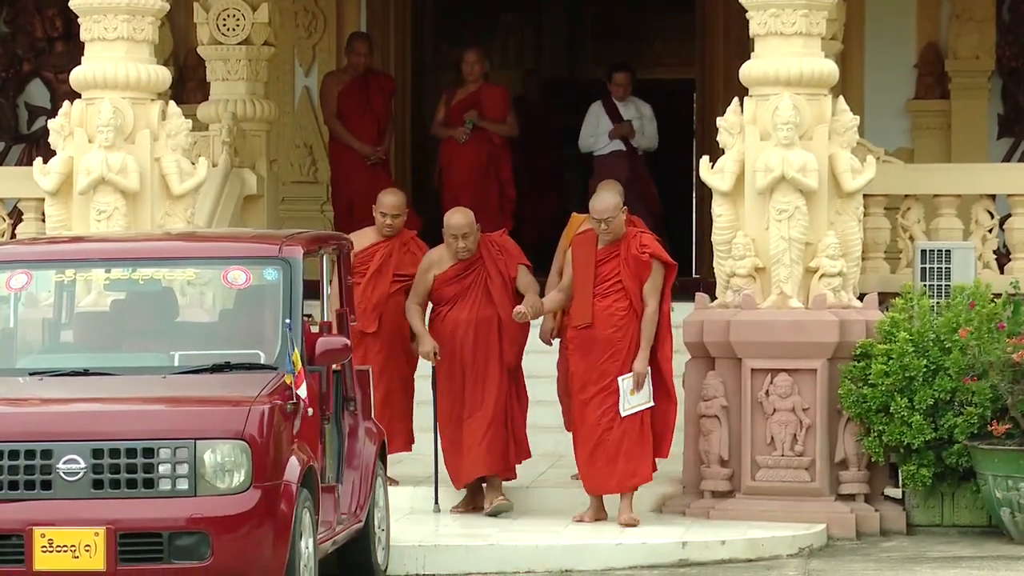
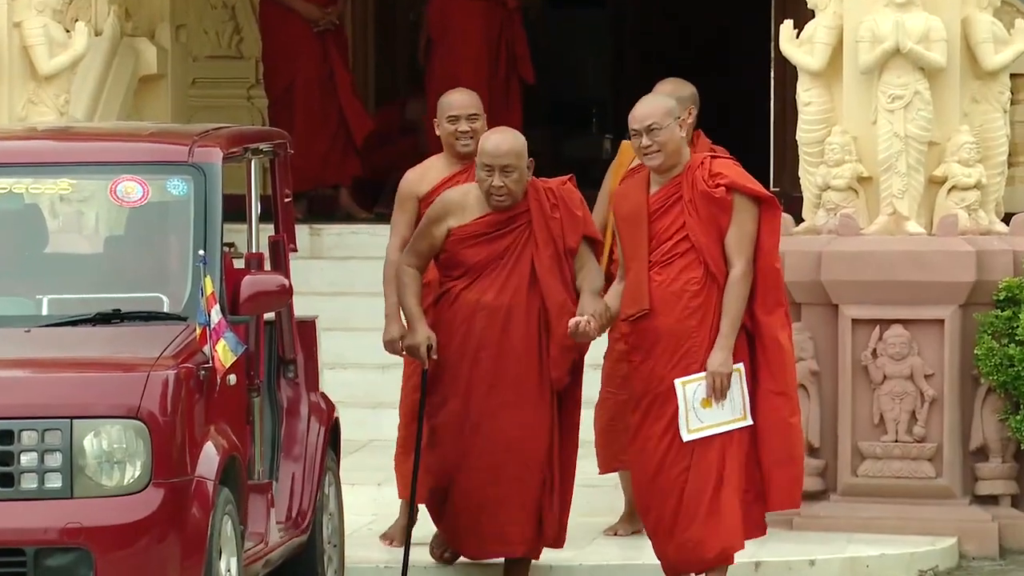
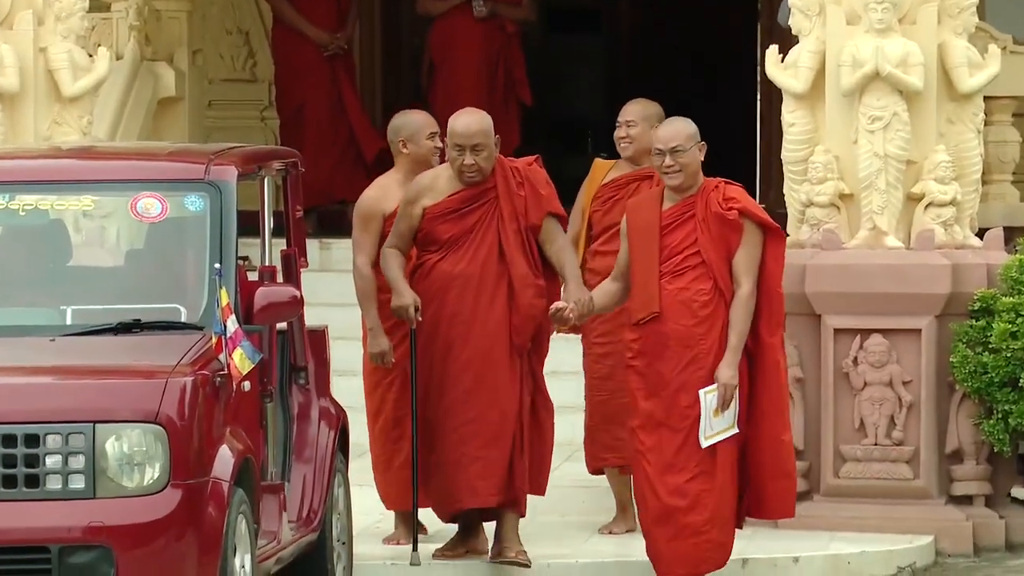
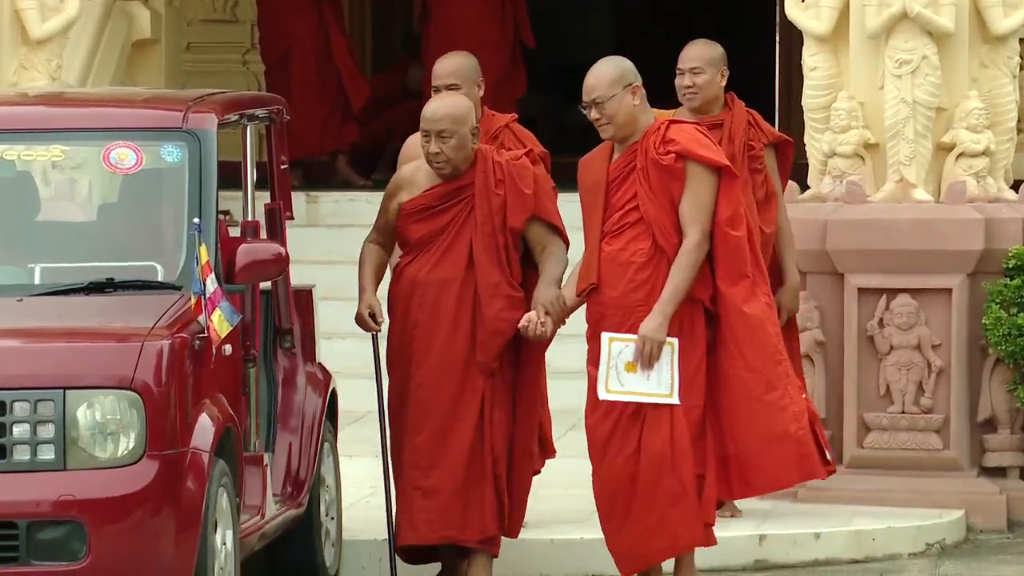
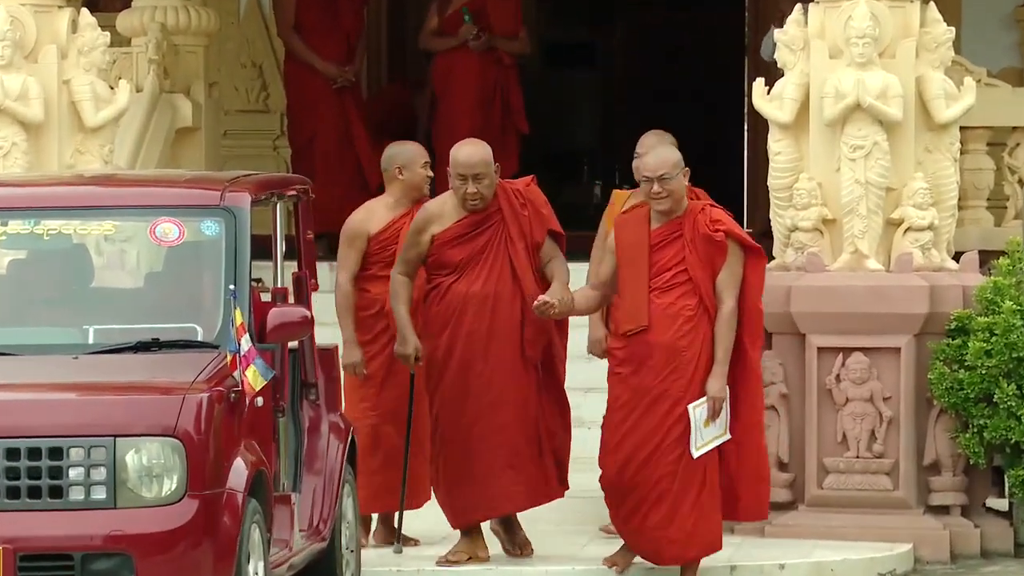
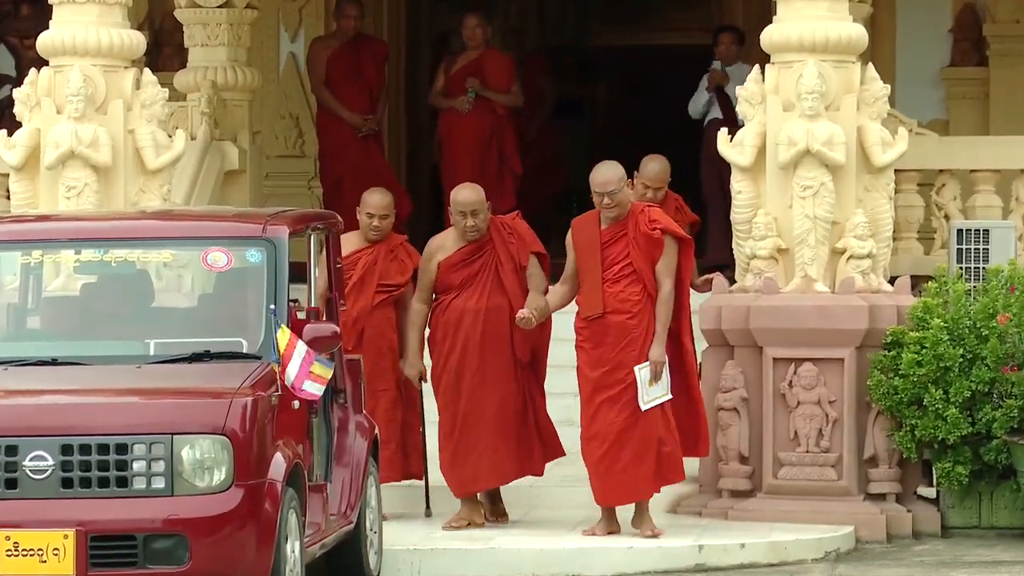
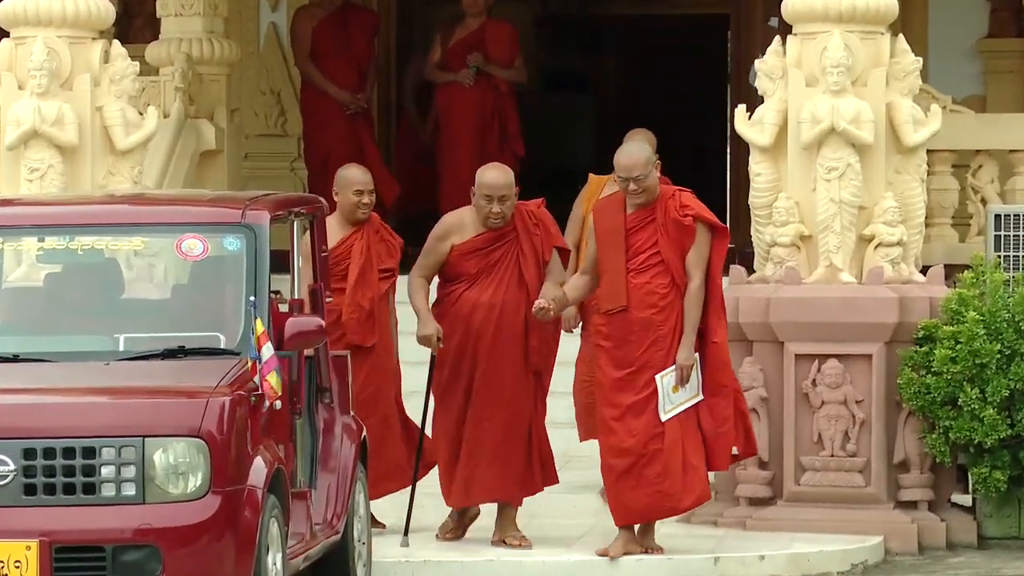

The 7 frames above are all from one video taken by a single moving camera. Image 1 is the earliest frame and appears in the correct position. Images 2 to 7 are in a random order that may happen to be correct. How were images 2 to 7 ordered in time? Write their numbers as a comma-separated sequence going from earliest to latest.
6, 7, 5, 3, 2, 4
